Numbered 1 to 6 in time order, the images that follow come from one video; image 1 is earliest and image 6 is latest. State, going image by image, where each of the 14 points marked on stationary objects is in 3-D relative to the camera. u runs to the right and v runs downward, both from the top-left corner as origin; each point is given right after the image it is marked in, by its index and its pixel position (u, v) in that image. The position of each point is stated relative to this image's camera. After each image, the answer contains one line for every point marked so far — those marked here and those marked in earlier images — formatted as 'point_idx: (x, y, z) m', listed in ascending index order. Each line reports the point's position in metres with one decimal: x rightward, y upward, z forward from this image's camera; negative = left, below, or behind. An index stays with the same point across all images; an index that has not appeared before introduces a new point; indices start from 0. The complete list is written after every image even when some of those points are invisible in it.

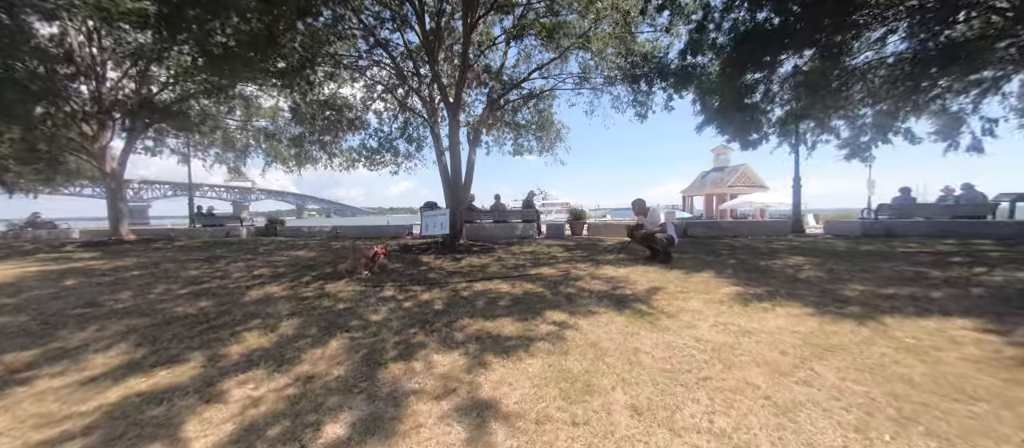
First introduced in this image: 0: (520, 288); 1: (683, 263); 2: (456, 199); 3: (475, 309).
0: (+0.1, -0.8, +4.3) m
1: (+2.8, -0.6, +5.9) m
2: (-1.3, +0.6, +8.3) m
3: (-0.3, -0.9, +3.6) m
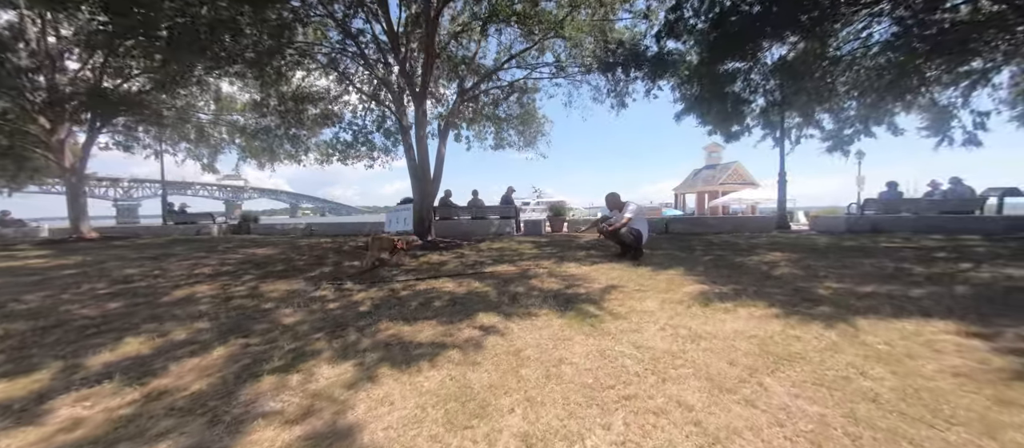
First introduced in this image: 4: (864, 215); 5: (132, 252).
0: (-0.5, -0.7, +3.9) m
1: (+2.2, -0.6, +5.5) m
2: (-2.0, +0.7, +7.9) m
3: (-0.9, -0.8, +3.2) m
4: (+9.3, +0.2, +9.4) m
5: (-8.7, -0.6, +8.2) m
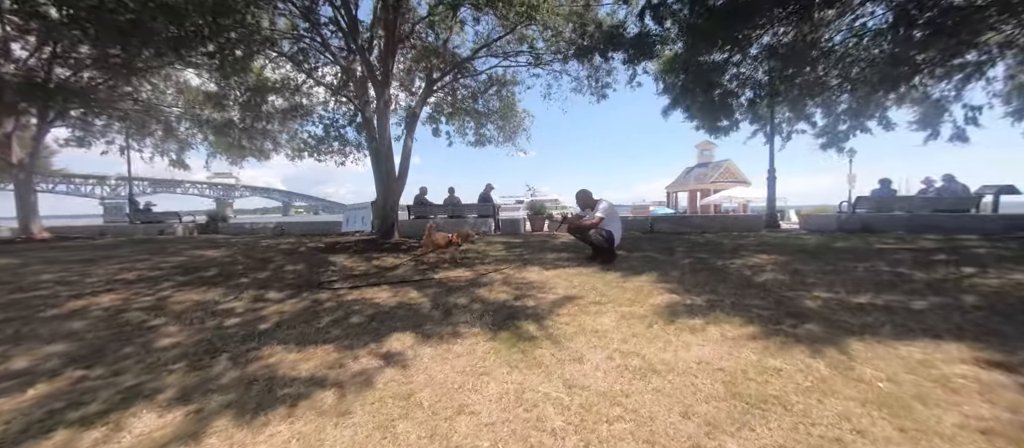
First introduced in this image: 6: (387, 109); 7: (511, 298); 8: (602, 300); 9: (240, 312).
0: (-1.0, -0.7, +3.4) m
1: (+1.6, -0.6, +5.0) m
2: (-2.6, +0.7, +7.3) m
3: (-1.5, -0.8, +2.6) m
4: (+8.6, +0.2, +9.0) m
5: (-9.3, -0.6, +7.6) m
6: (-2.5, +2.4, +7.3) m
7: (0.0, -0.7, +3.3) m
8: (+0.9, -0.7, +3.2) m
9: (-2.4, -0.8, +3.2) m
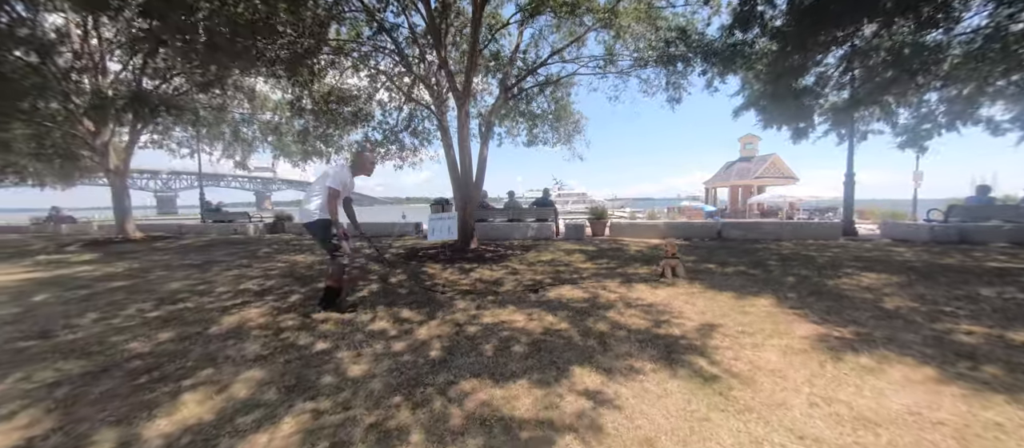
0: (+0.3, -1.0, +3.5) m
1: (+3.0, -0.8, +5.0) m
2: (-1.0, +0.5, +7.5) m
3: (-0.2, -1.1, +2.8) m
4: (+10.3, 0.0, +8.5) m
5: (-7.7, -0.8, +8.3) m
6: (-0.9, +2.2, +7.5) m
7: (+1.3, -1.0, +3.4) m
8: (+2.1, -1.0, +3.3) m
9: (-1.1, -1.0, +3.5) m
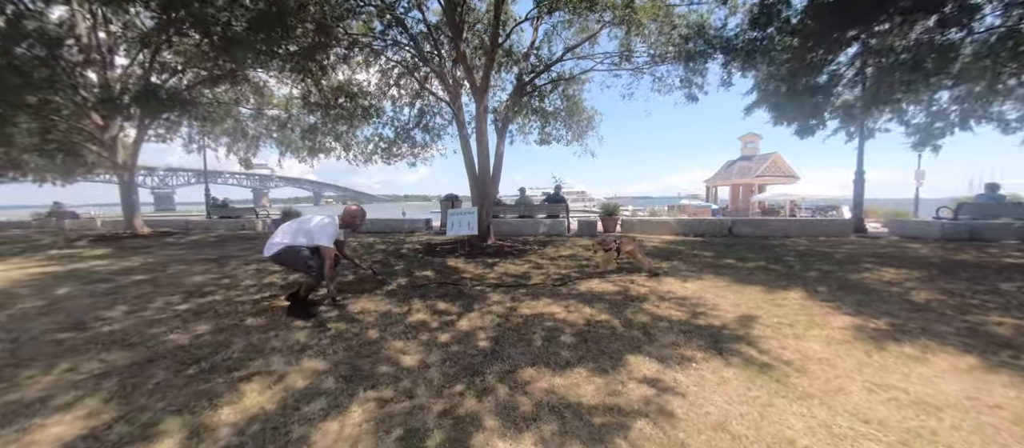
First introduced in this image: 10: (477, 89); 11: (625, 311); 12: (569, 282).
0: (+0.7, -0.9, +3.6) m
1: (+3.4, -0.7, +5.0) m
2: (-0.6, +0.6, +7.5) m
3: (+0.2, -1.0, +2.8) m
4: (+10.7, +0.1, +8.6) m
5: (-7.3, -0.6, +8.2) m
6: (-0.6, +2.3, +7.5) m
7: (+1.7, -0.9, +3.4) m
8: (+2.5, -0.9, +3.3) m
9: (-0.7, -1.0, +3.5) m
10: (-0.7, +2.8, +7.4) m
11: (+1.1, -0.9, +3.7) m
12: (+0.8, -0.8, +4.8) m
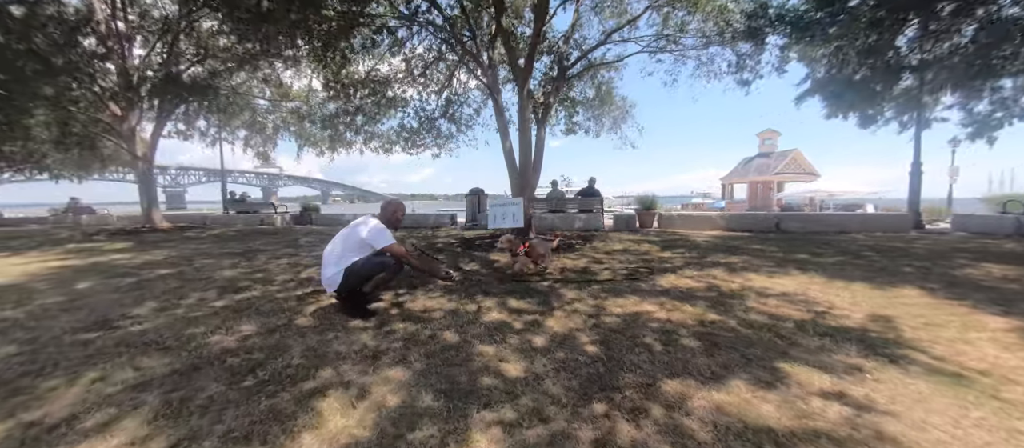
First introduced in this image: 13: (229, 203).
0: (+1.4, -0.8, +3.0) m
1: (+4.2, -0.6, +4.4) m
2: (+0.2, +0.8, +7.0) m
3: (+1.0, -0.9, +2.3) m
4: (+11.5, +0.2, +7.9) m
5: (-6.5, -0.5, +7.8) m
6: (+0.3, +2.4, +7.0) m
7: (+2.5, -0.8, +2.9) m
8: (+3.3, -0.8, +2.7) m
9: (+0.1, -0.8, +3.0) m
10: (+0.1, +2.9, +6.9) m
11: (+1.9, -0.7, +3.1) m
12: (+1.6, -0.6, +4.3) m
13: (-11.6, +0.9, +14.8) m
